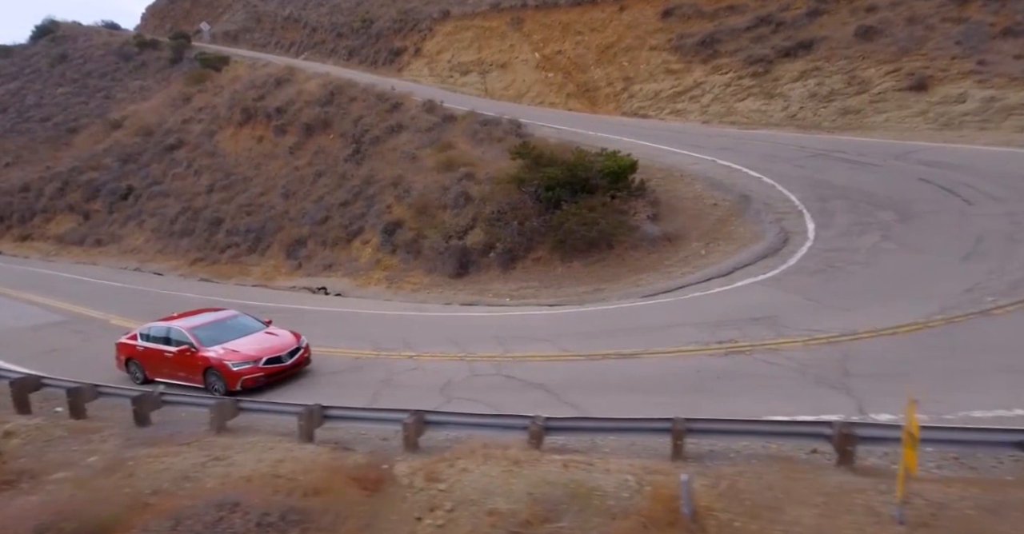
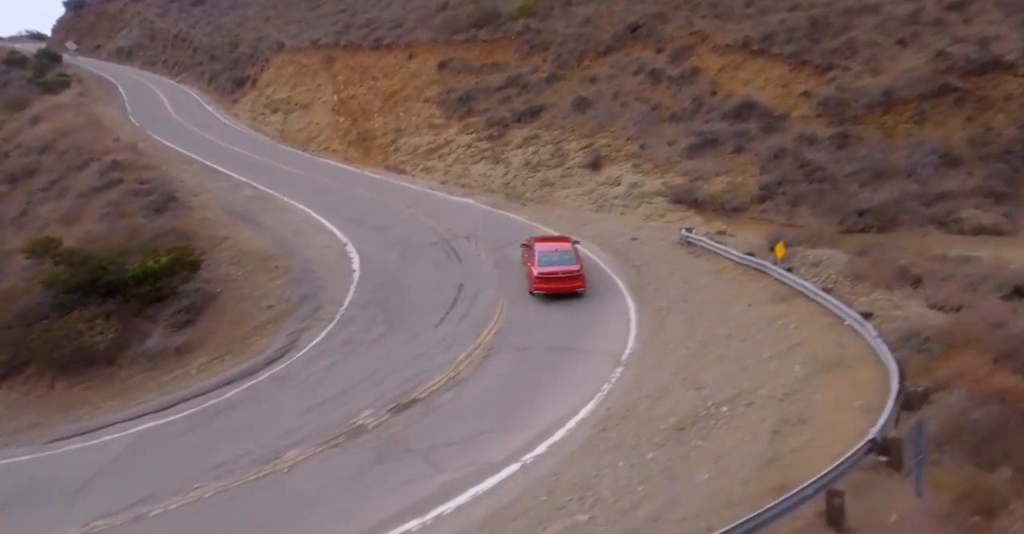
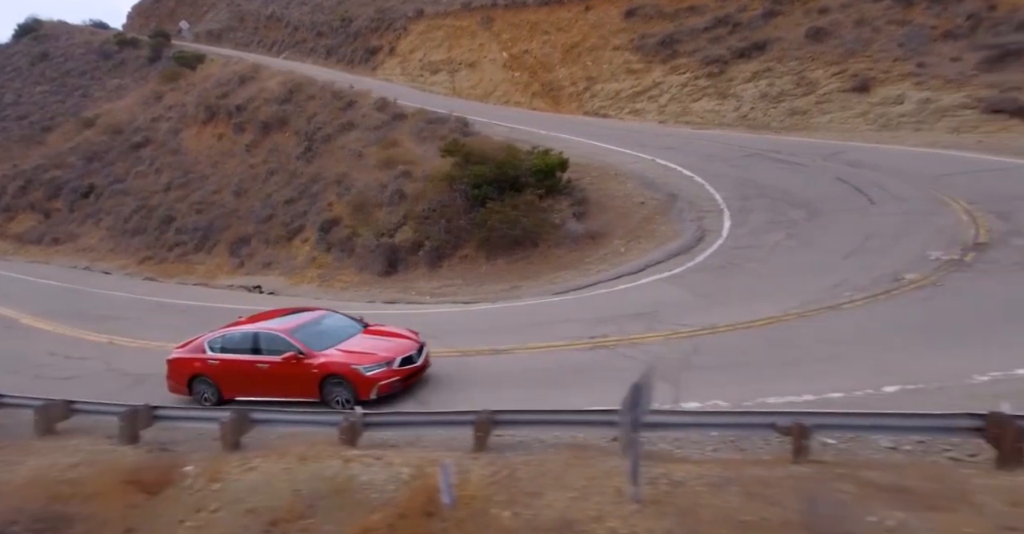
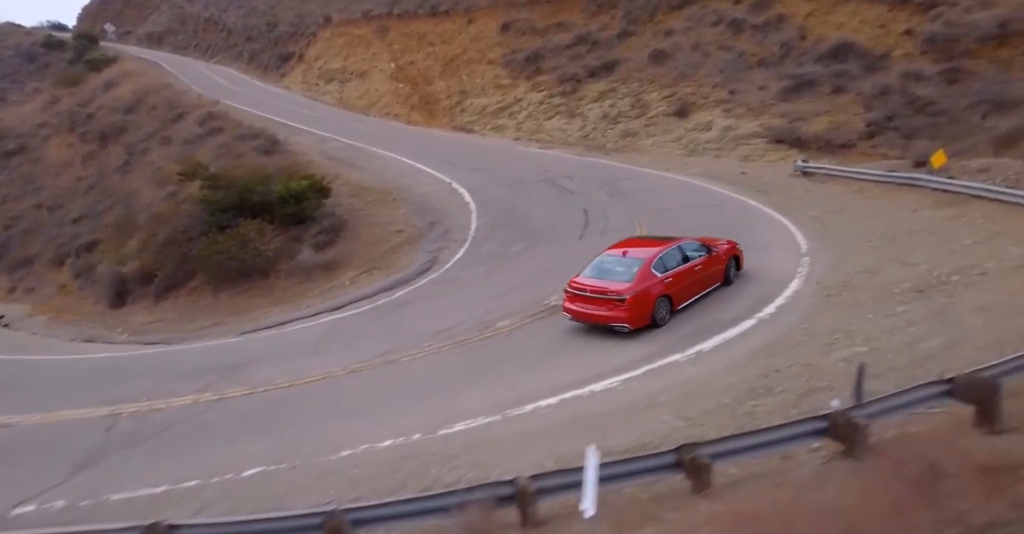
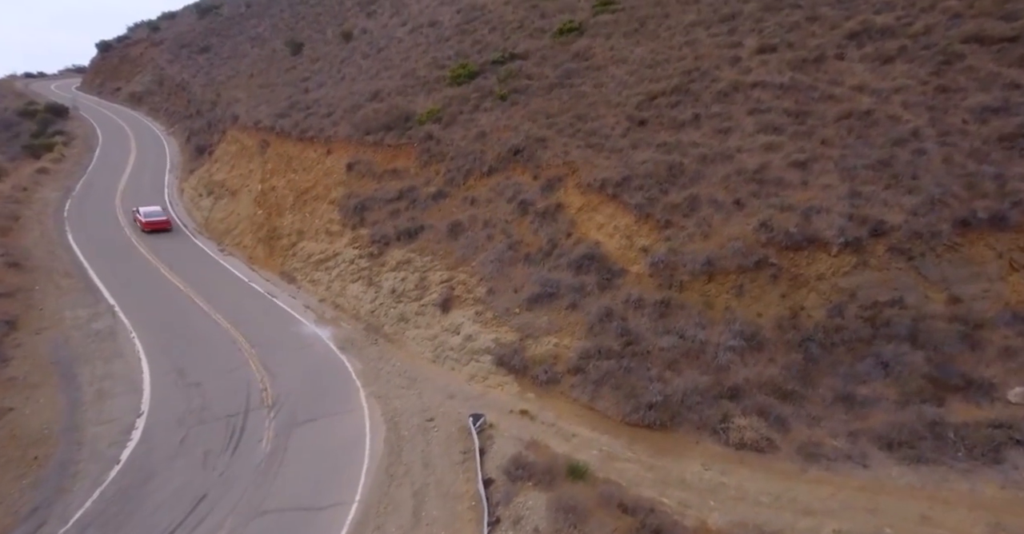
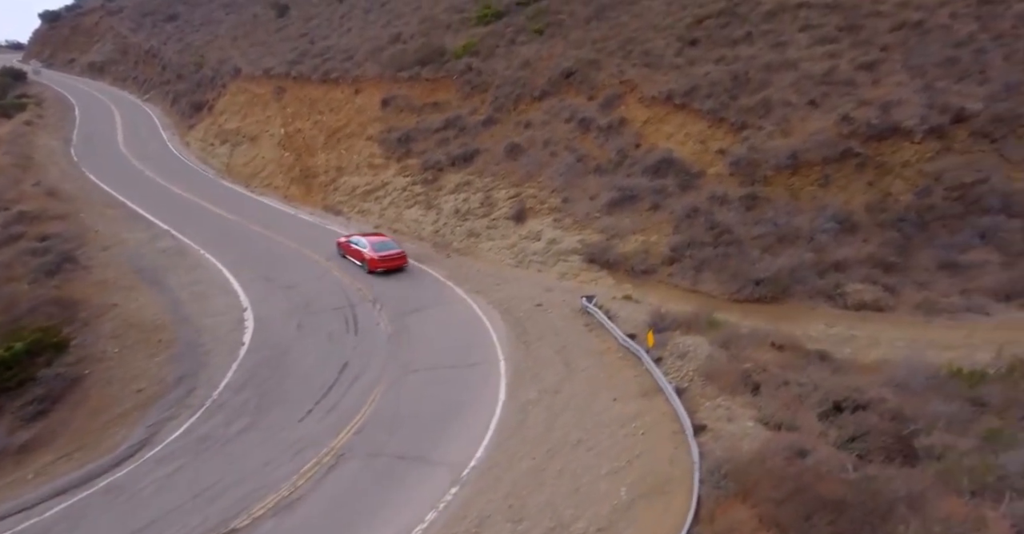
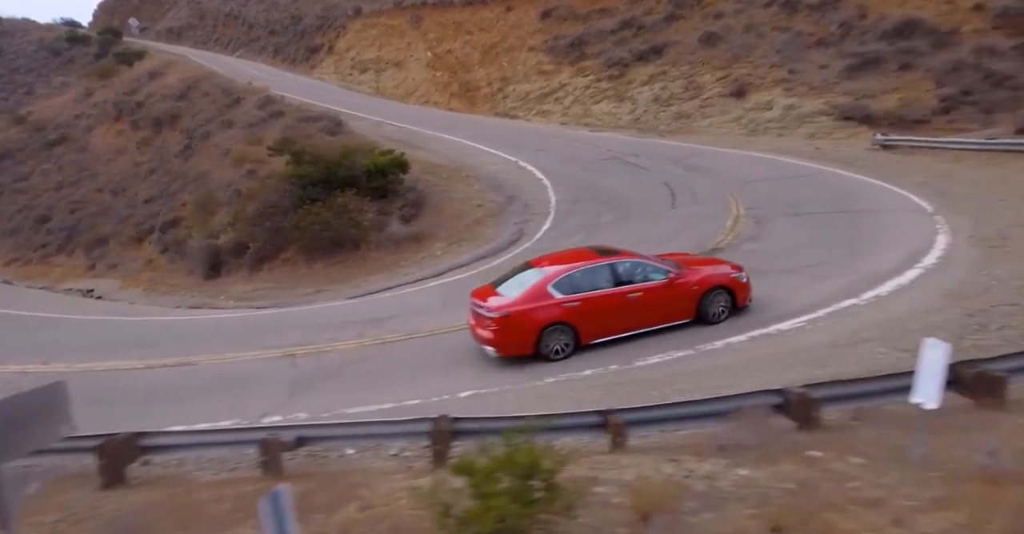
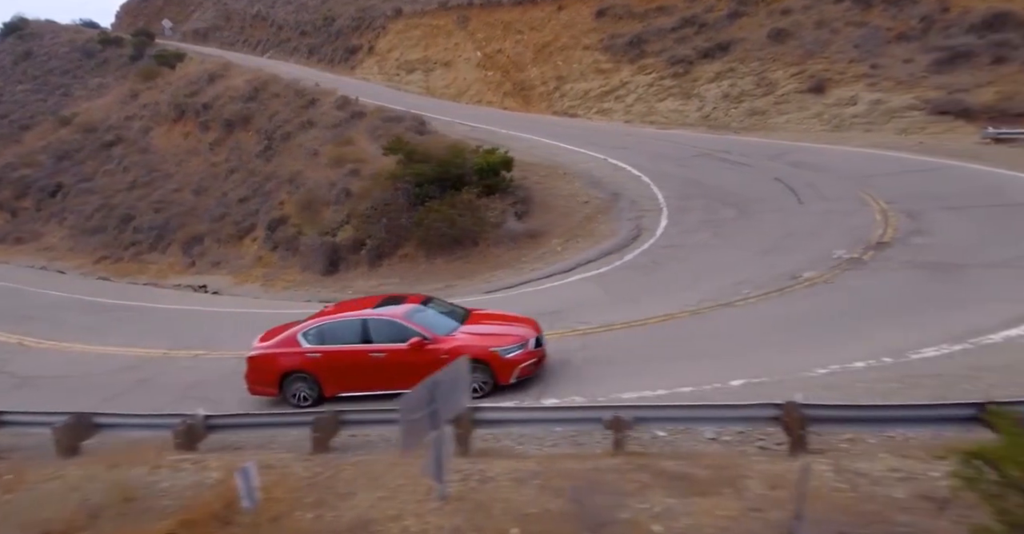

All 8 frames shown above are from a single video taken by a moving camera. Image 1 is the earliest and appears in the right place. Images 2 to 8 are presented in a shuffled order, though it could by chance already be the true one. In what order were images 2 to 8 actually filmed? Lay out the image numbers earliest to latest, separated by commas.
3, 8, 7, 4, 2, 6, 5
